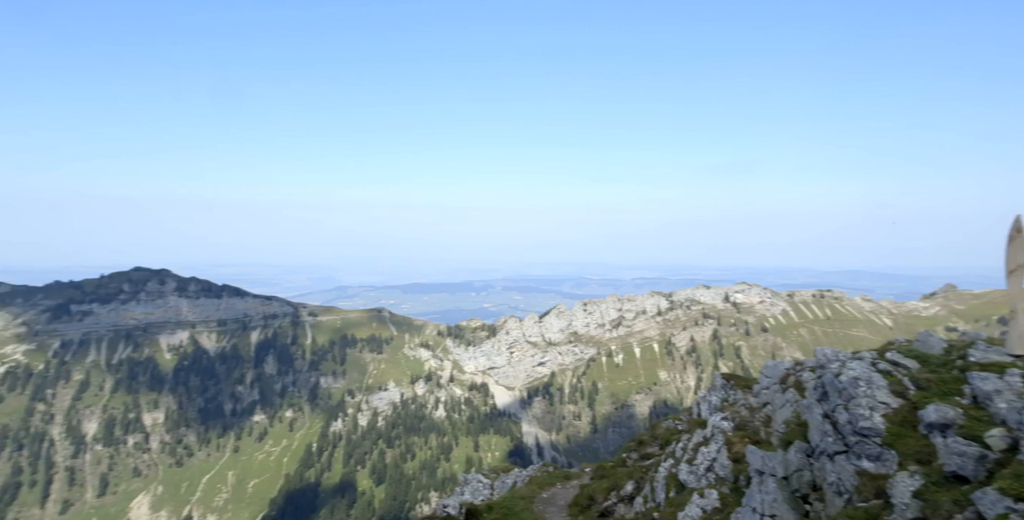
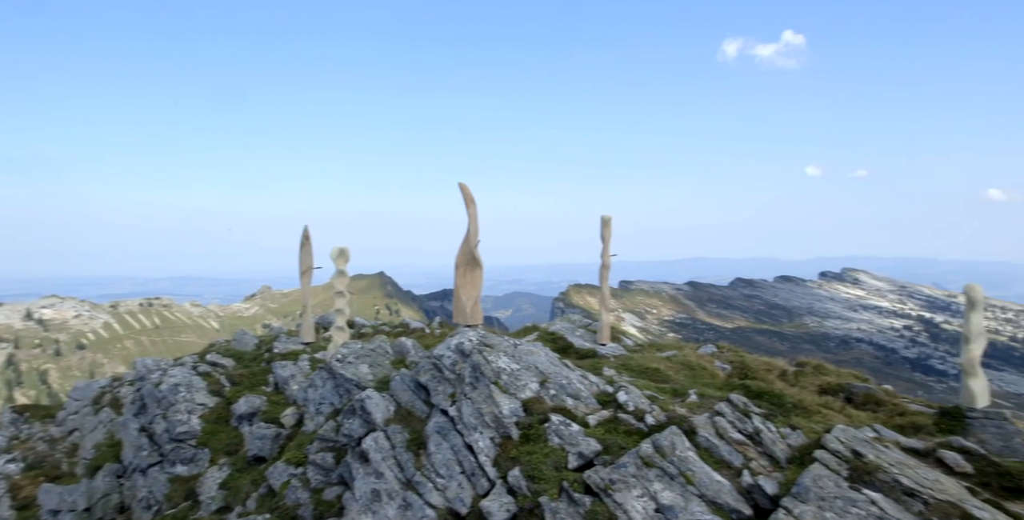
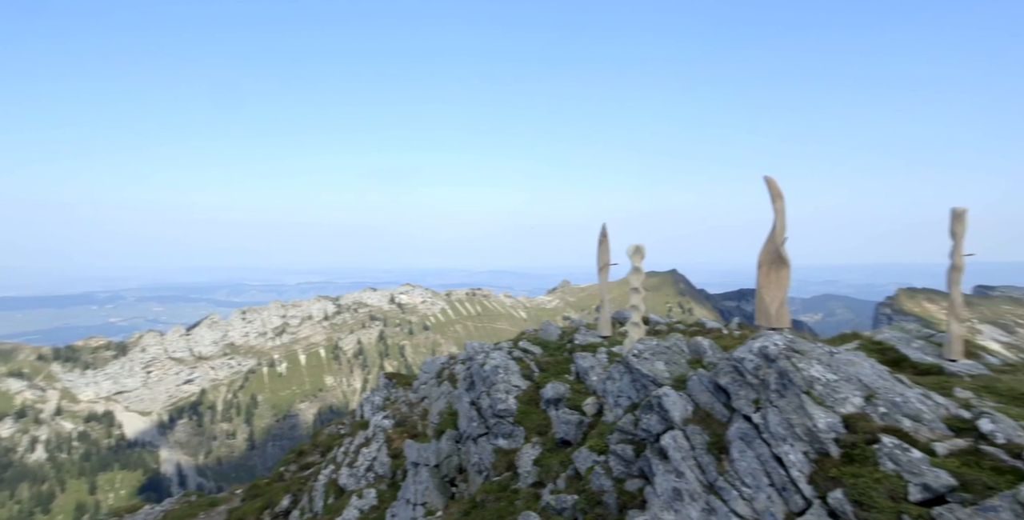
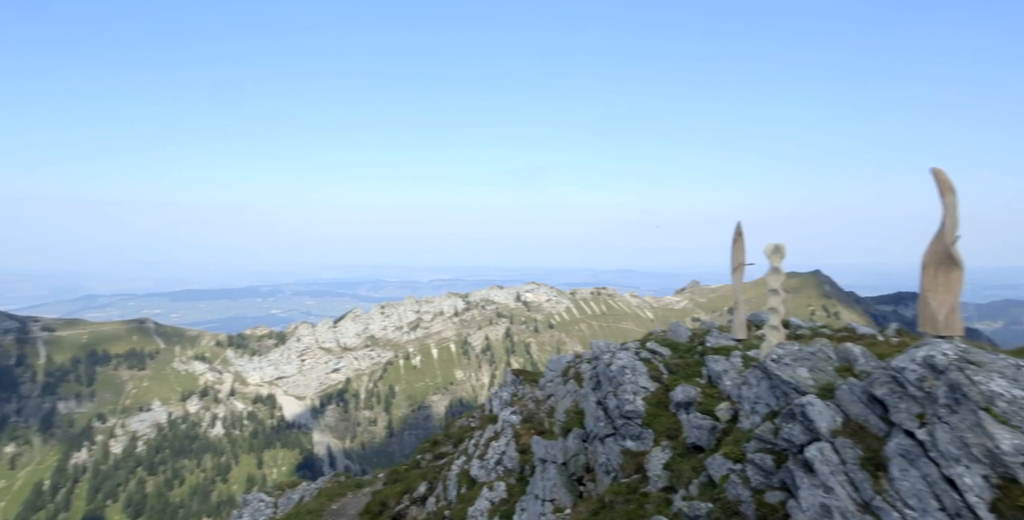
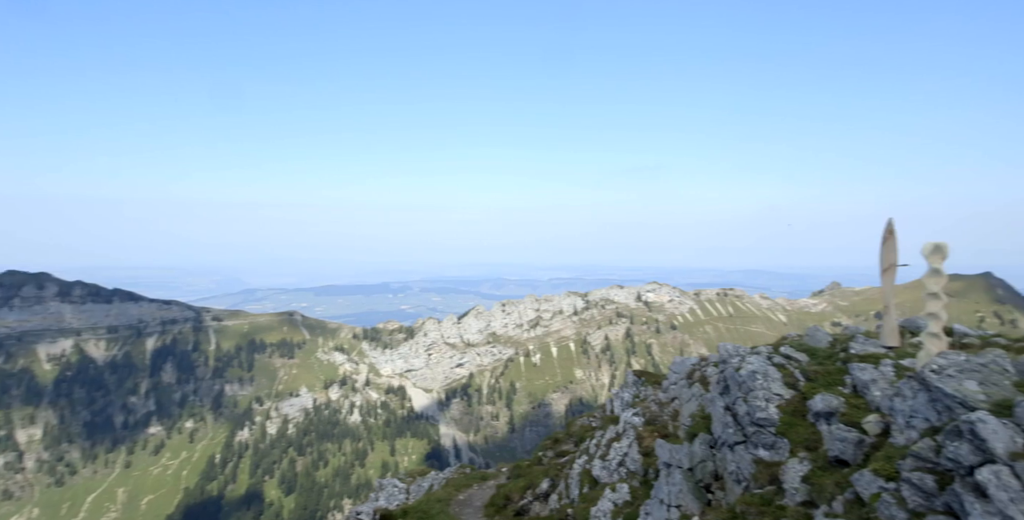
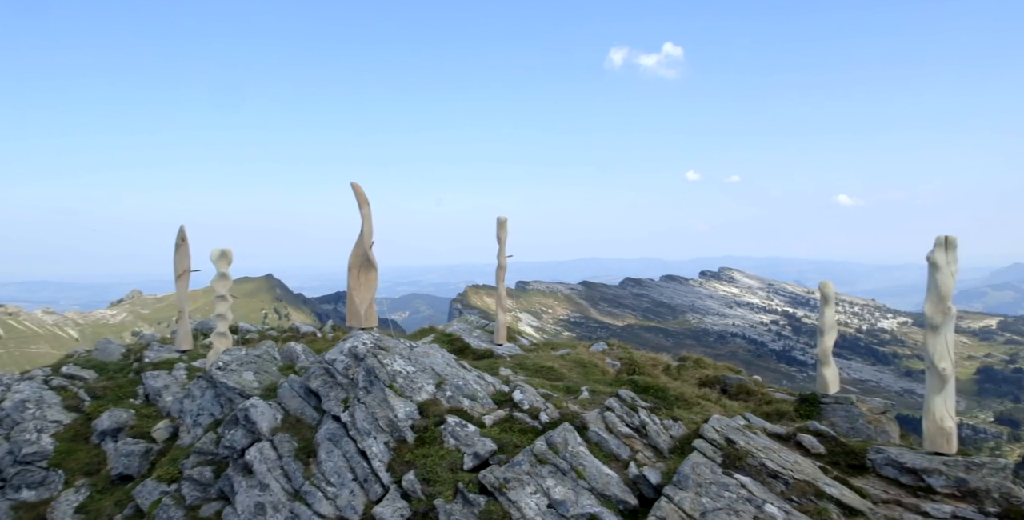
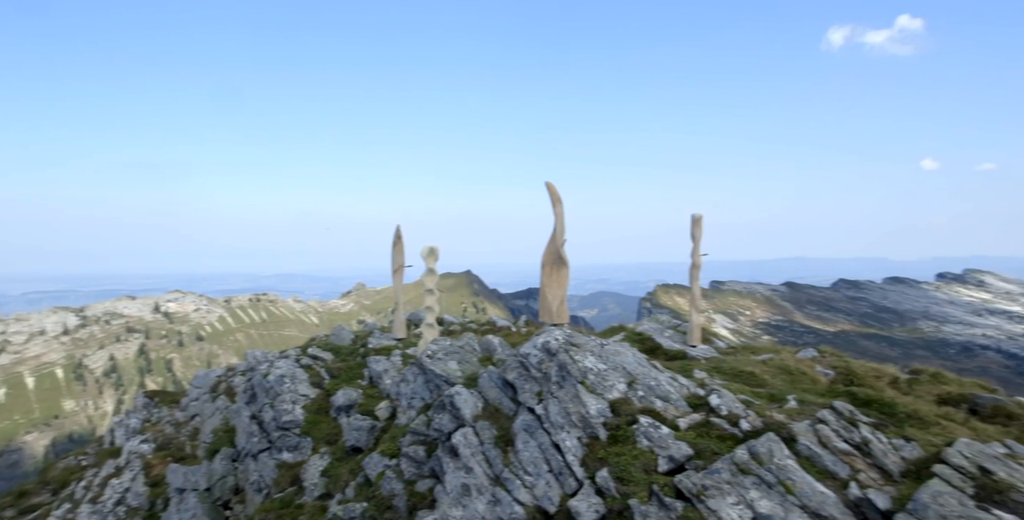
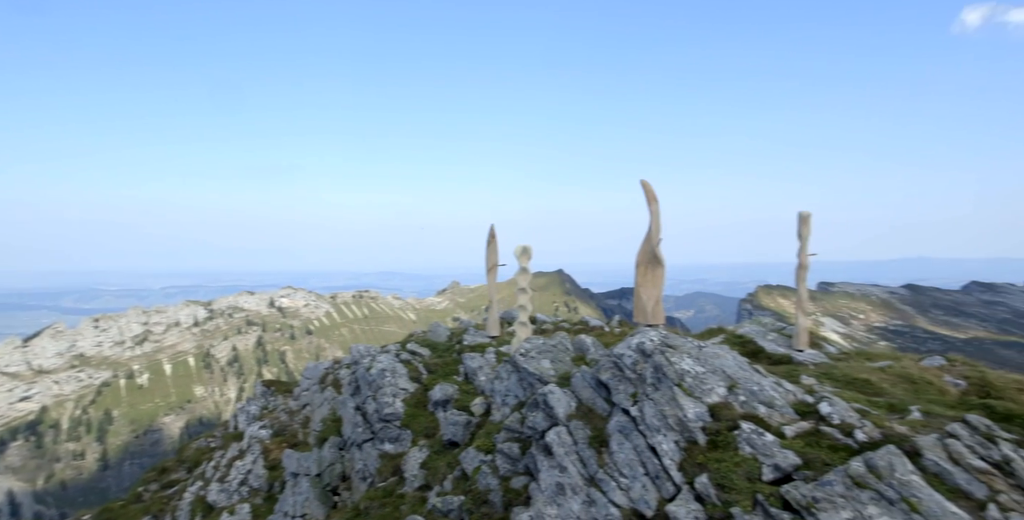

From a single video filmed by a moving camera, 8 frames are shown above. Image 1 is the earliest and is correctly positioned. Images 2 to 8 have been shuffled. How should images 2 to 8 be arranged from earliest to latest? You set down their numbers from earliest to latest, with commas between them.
5, 4, 3, 8, 7, 2, 6
